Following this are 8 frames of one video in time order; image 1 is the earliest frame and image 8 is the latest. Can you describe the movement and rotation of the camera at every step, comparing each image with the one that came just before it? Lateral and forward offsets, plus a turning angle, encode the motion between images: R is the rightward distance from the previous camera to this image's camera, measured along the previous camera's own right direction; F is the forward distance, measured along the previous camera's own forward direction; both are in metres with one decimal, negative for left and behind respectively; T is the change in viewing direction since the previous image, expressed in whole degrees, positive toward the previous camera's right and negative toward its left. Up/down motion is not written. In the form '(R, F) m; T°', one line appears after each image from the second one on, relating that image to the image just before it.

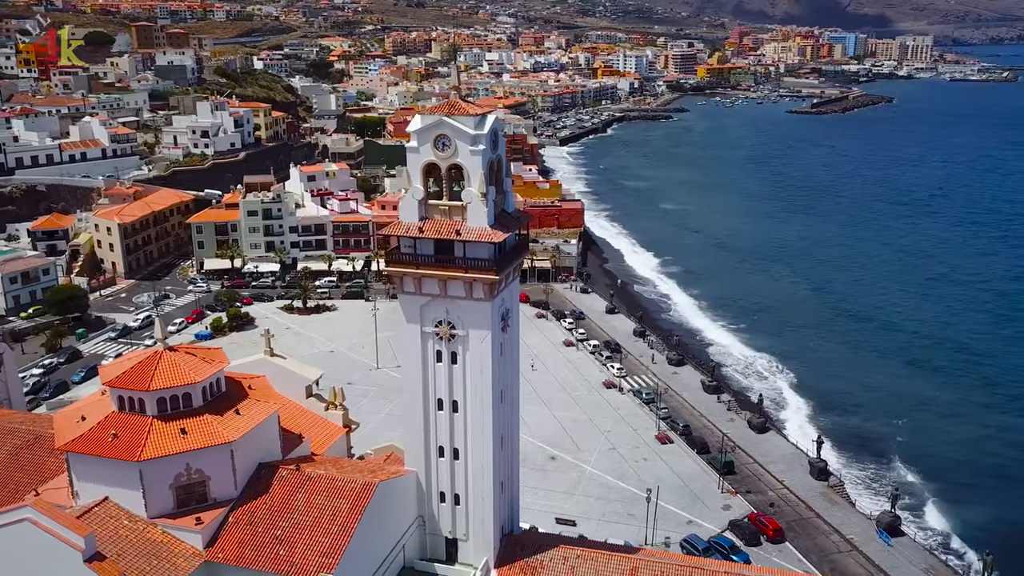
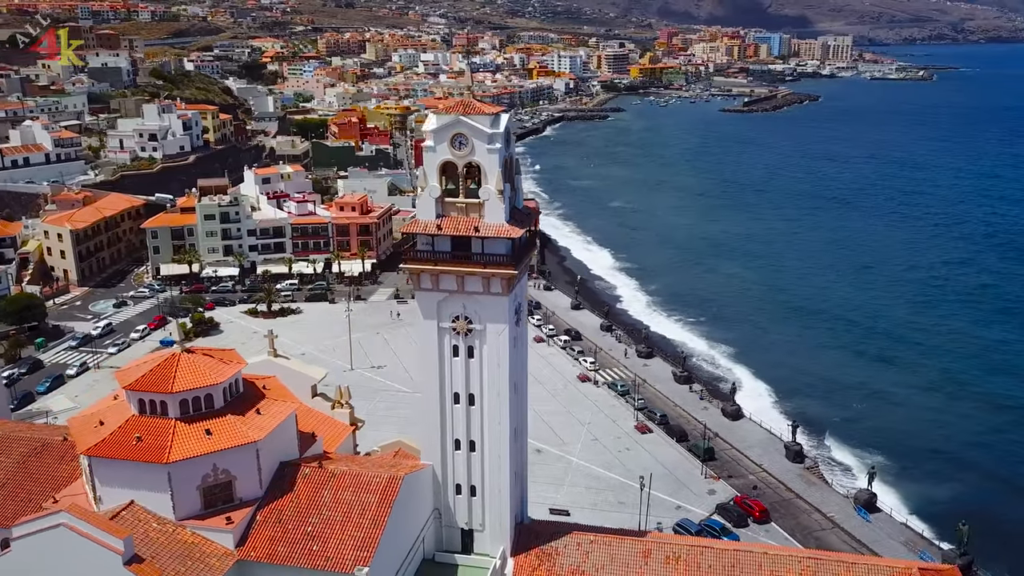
(-2.5, -0.6) m; +4°
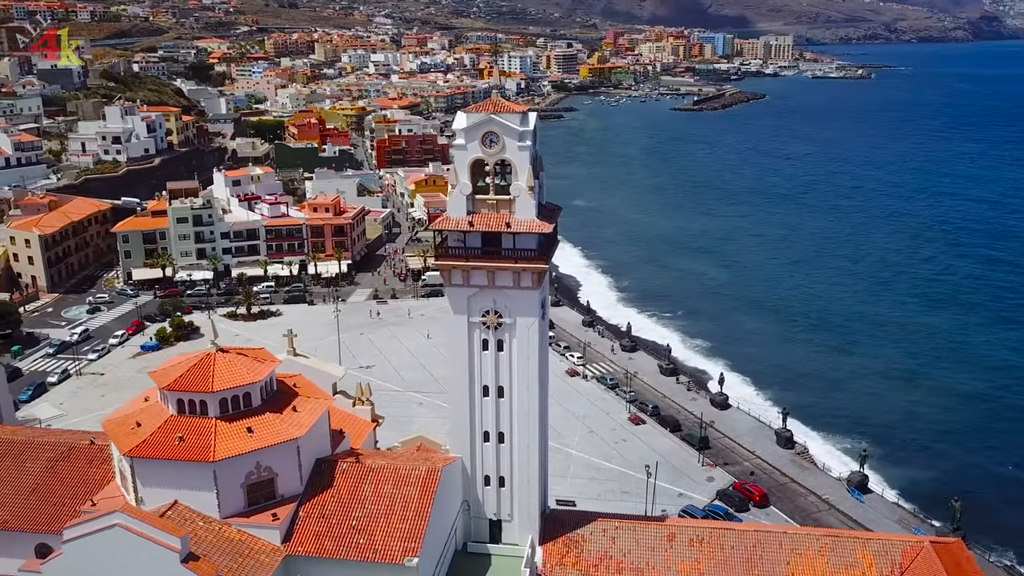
(-2.6, -0.6) m; +3°
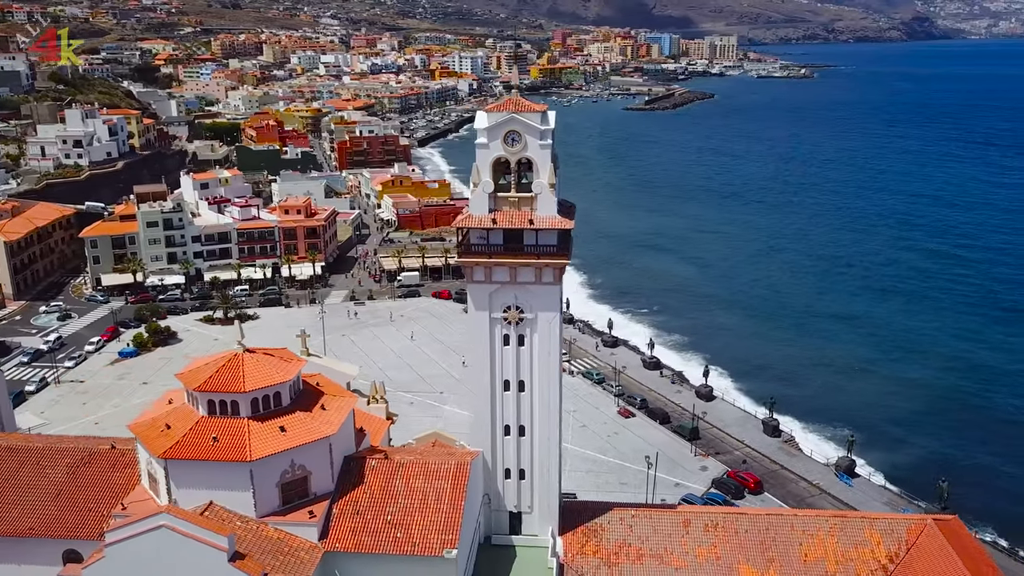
(-2.3, -0.5) m; +3°
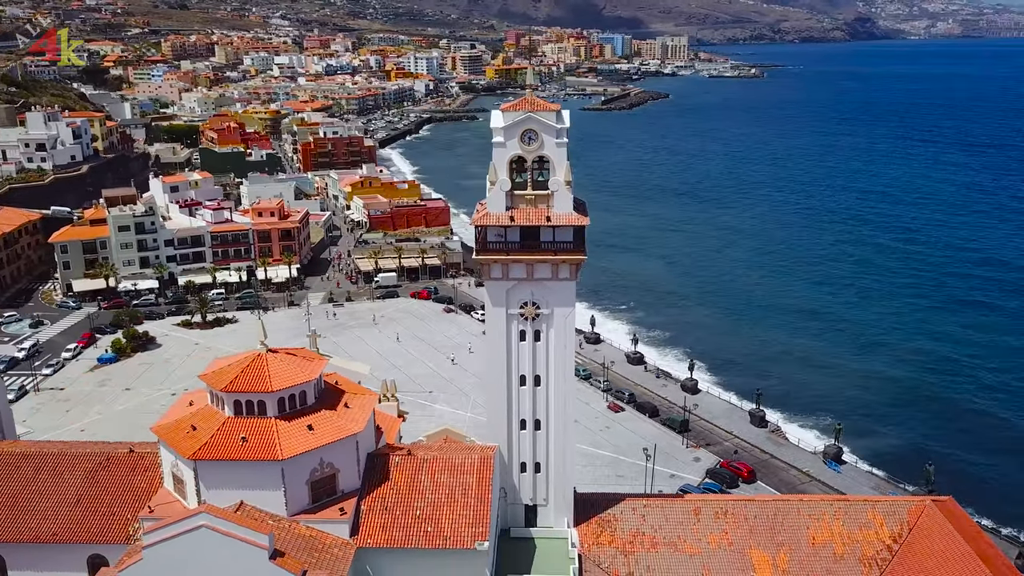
(-2.0, -0.4) m; +3°
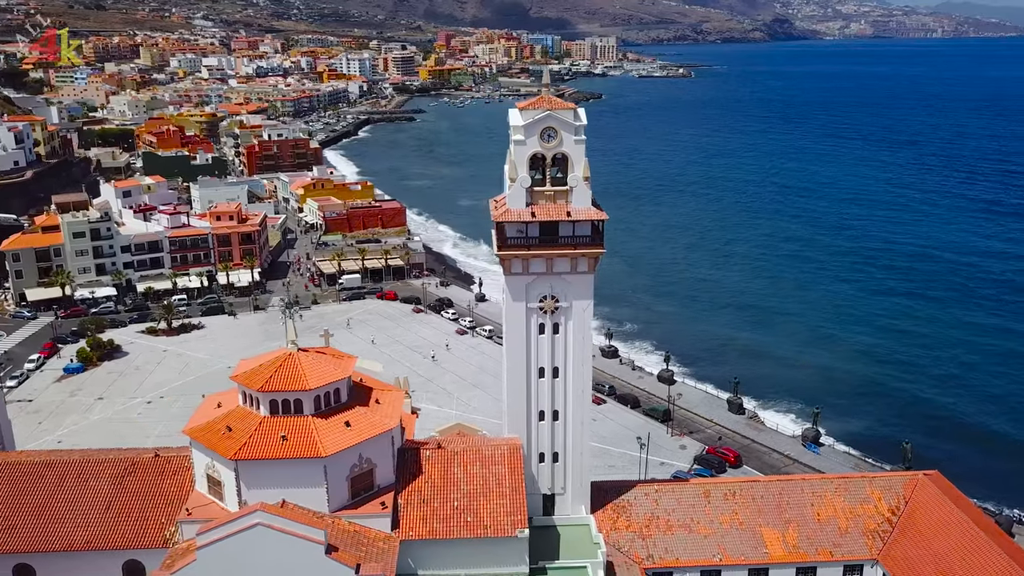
(-3.0, -0.5) m; +4°
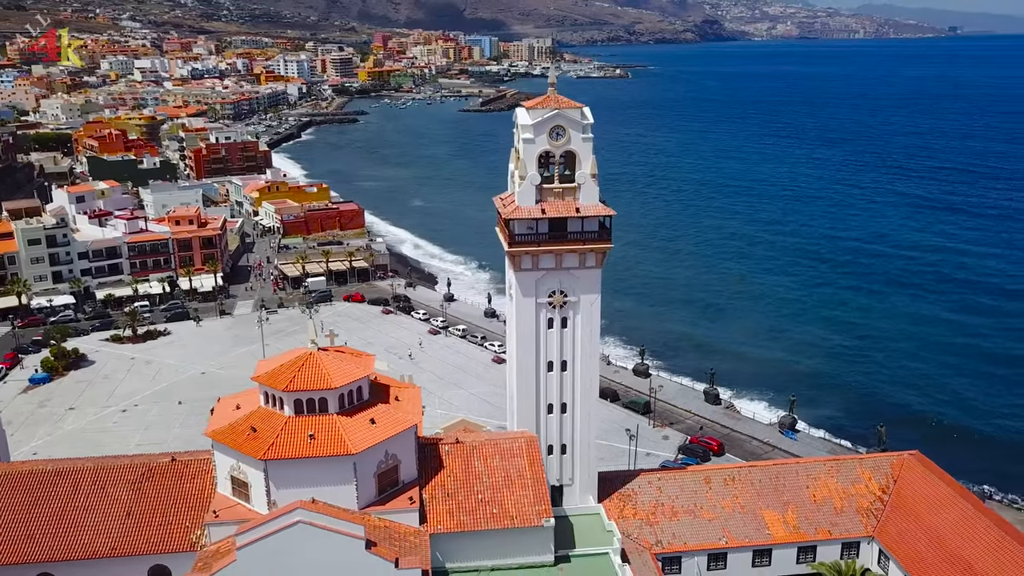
(-2.4, -0.5) m; +4°
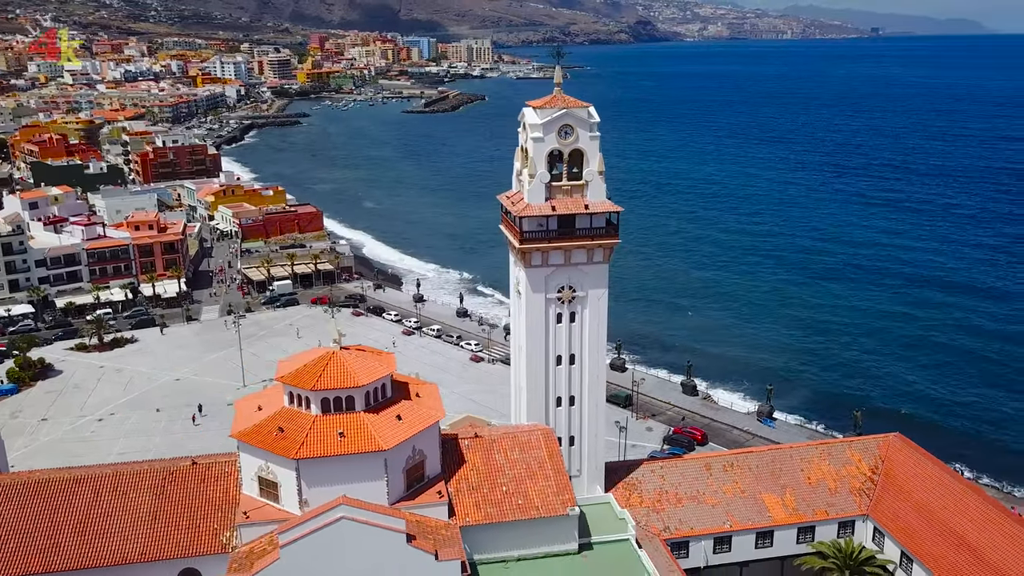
(-2.5, -0.5) m; +4°
